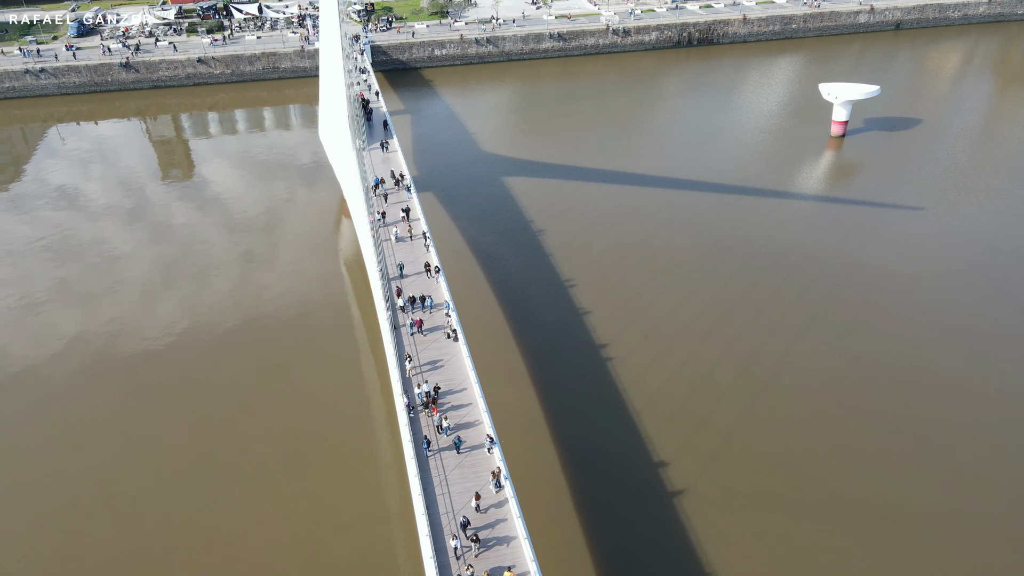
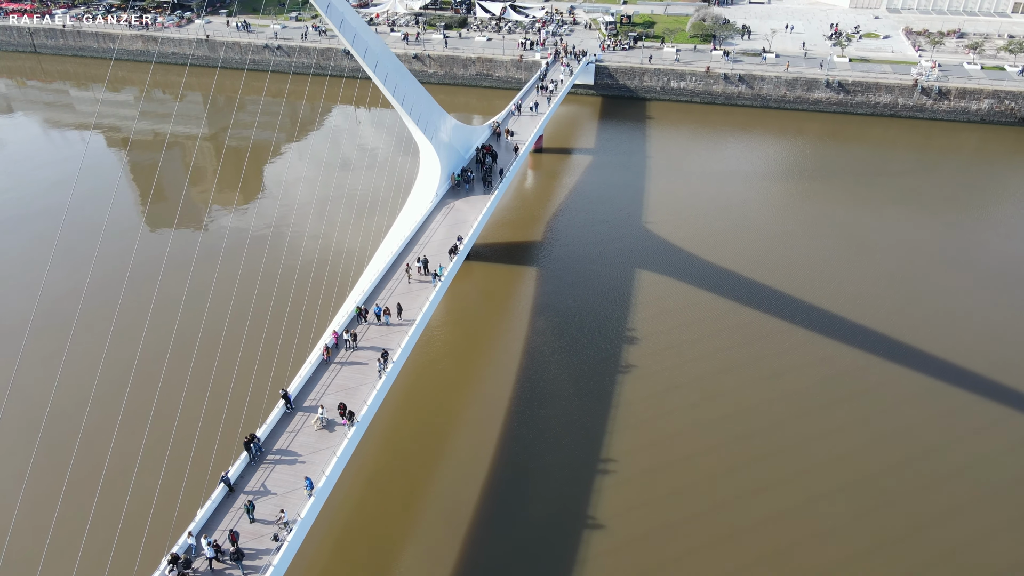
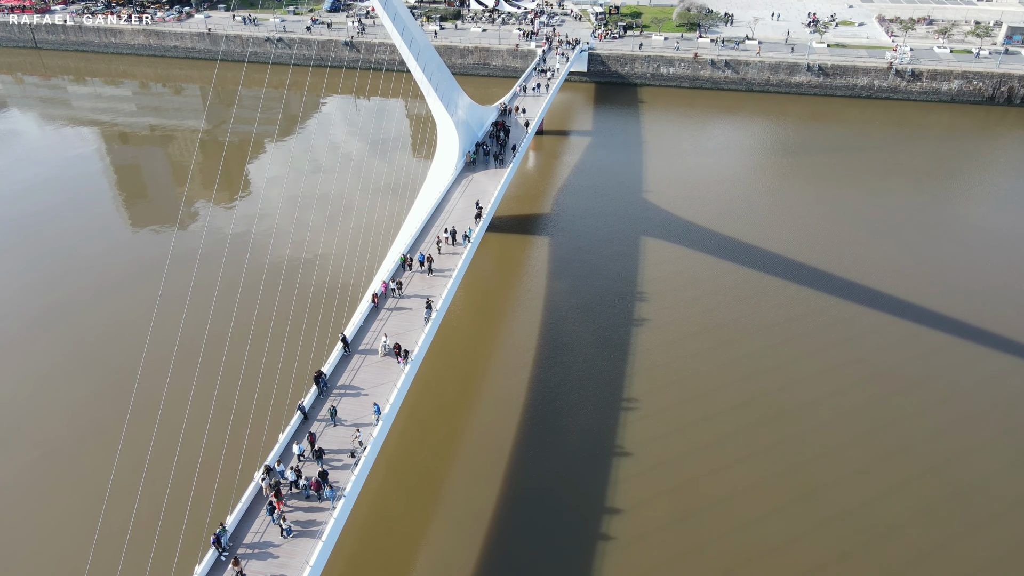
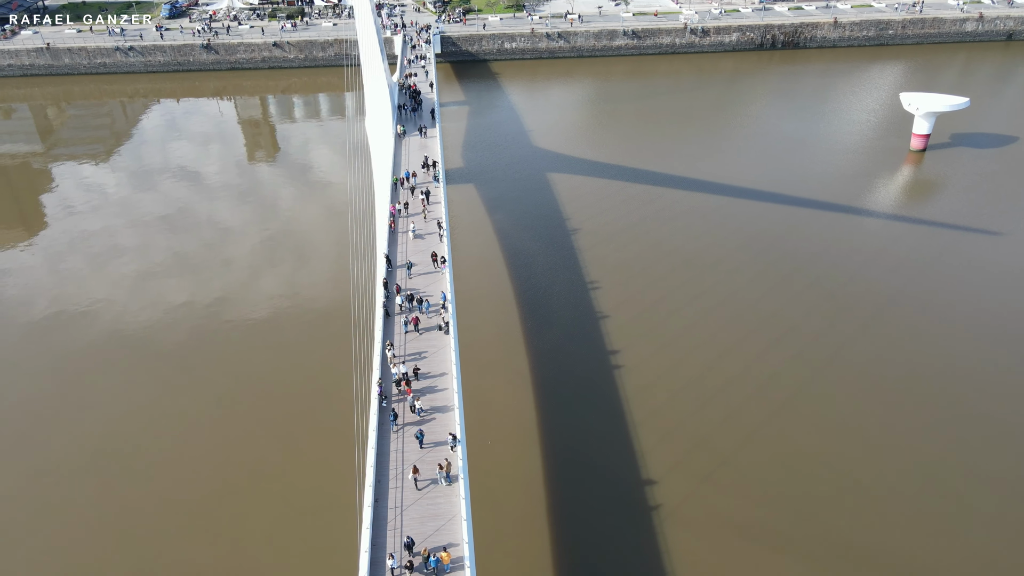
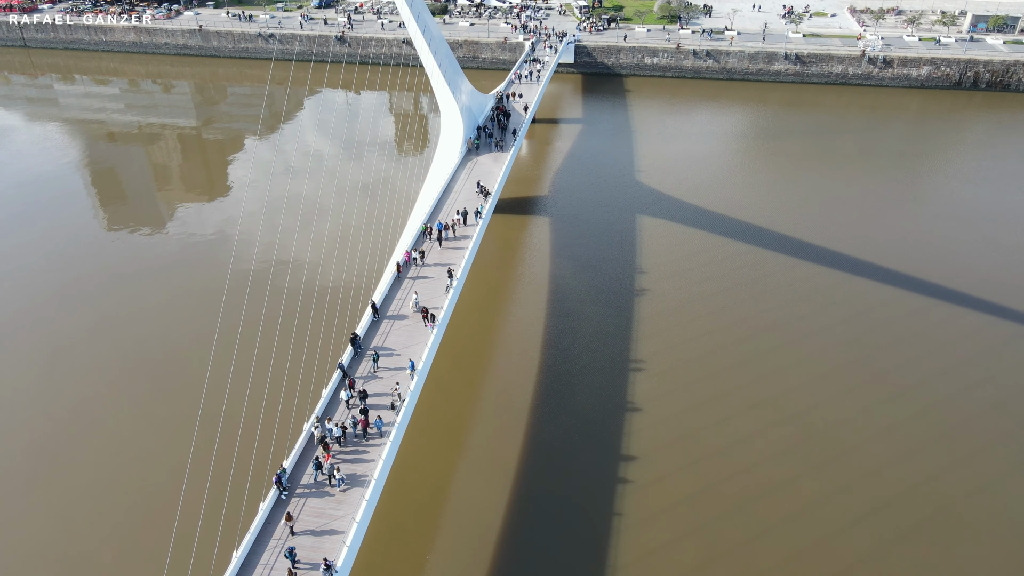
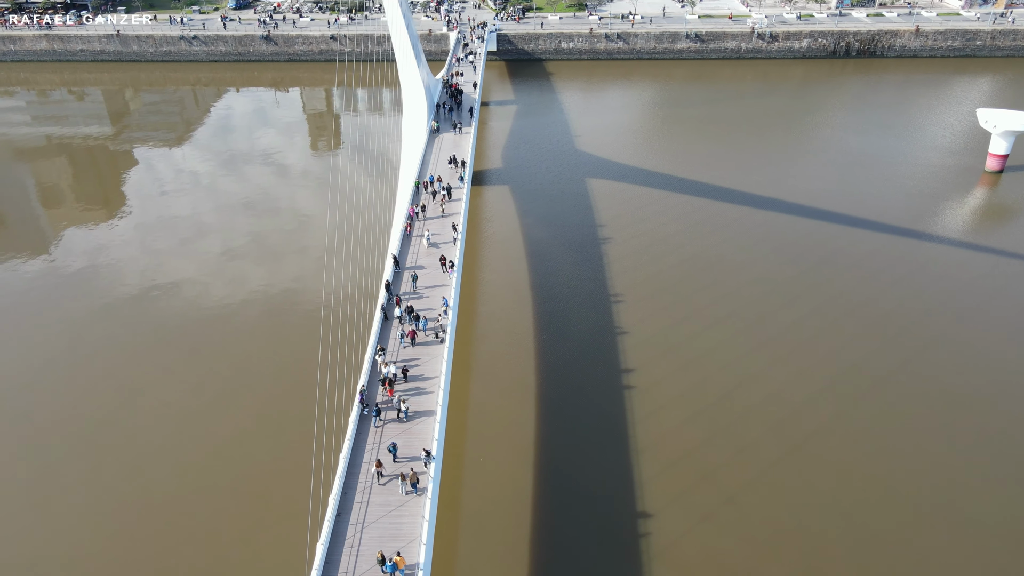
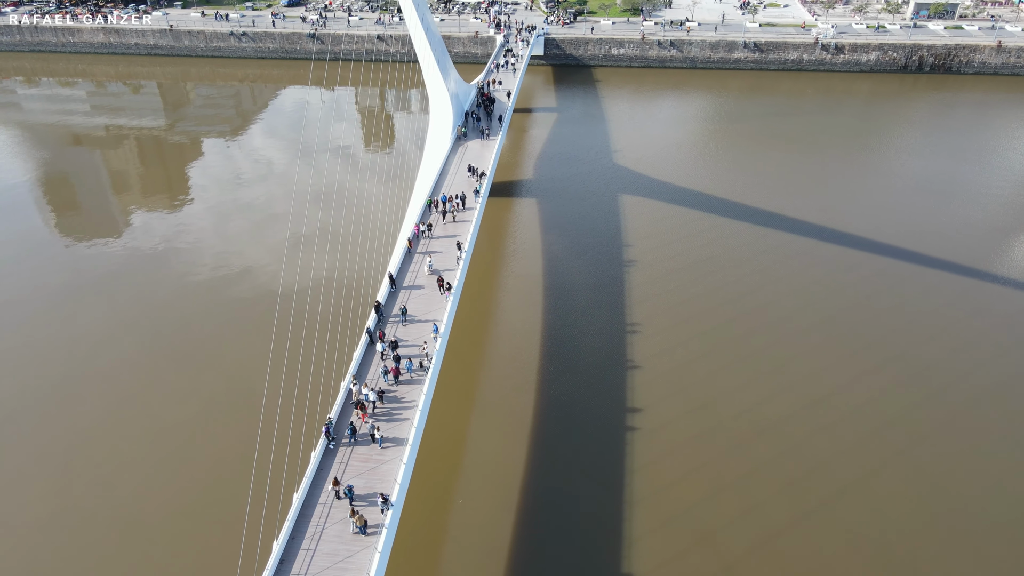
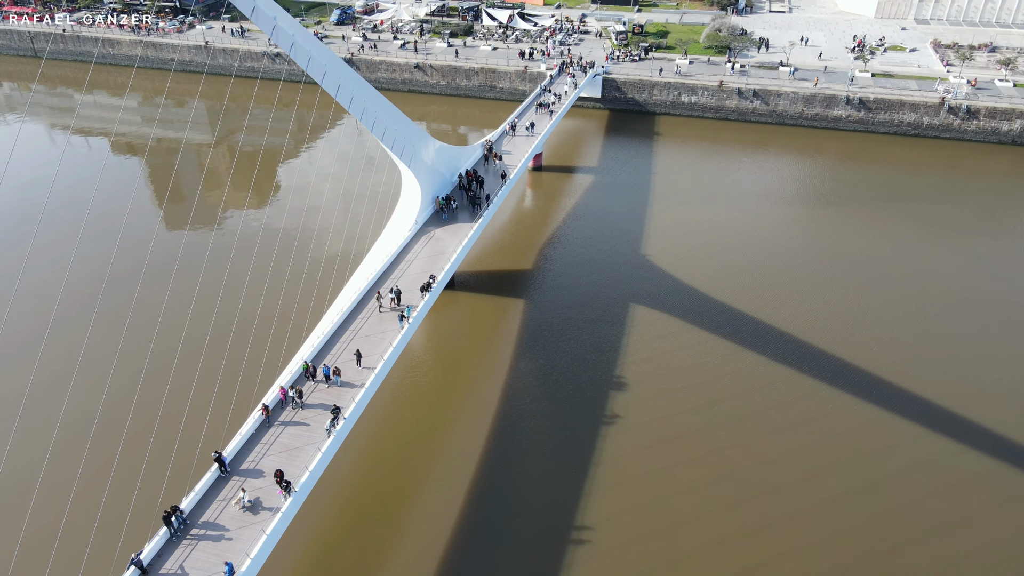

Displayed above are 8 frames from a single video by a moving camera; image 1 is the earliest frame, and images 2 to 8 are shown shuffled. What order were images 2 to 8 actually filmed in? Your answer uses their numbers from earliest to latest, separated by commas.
4, 6, 7, 5, 3, 2, 8
